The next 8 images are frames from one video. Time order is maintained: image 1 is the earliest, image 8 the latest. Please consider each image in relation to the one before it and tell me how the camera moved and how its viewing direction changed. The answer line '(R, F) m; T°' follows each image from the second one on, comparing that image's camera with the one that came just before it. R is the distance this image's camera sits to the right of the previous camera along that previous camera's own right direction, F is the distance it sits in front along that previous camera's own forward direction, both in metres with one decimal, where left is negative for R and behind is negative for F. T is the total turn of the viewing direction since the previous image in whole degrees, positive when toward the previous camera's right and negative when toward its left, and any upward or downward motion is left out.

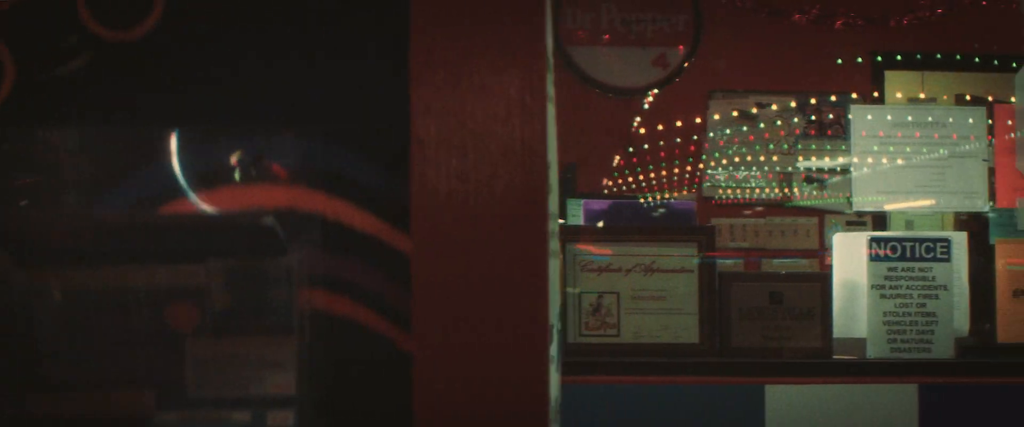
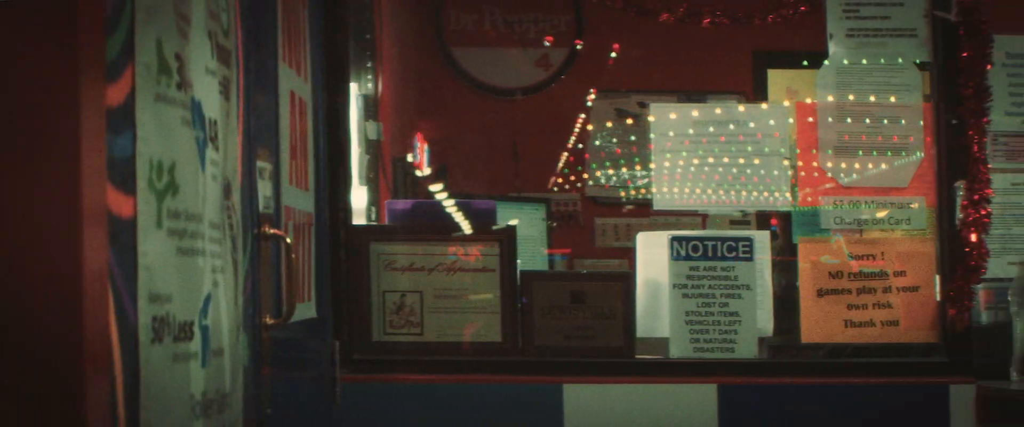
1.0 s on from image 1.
(+0.5, 0.0) m; -2°
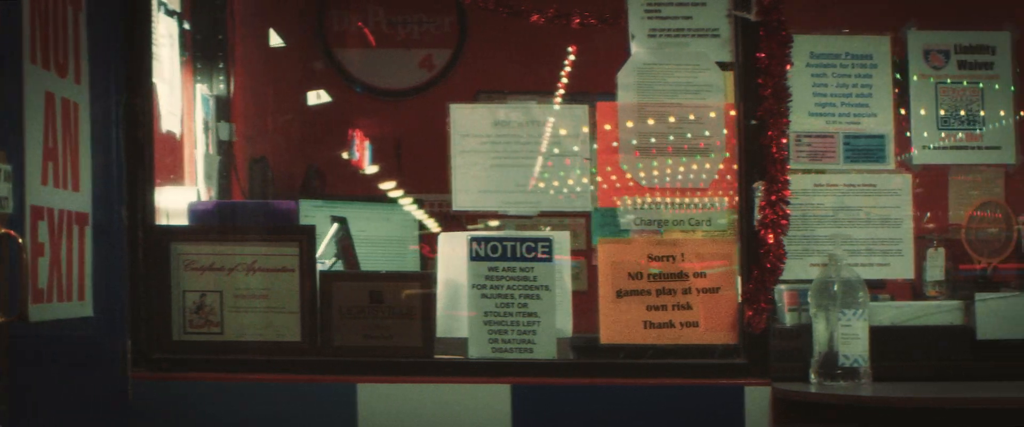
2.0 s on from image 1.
(+0.5, 0.0) m; -2°
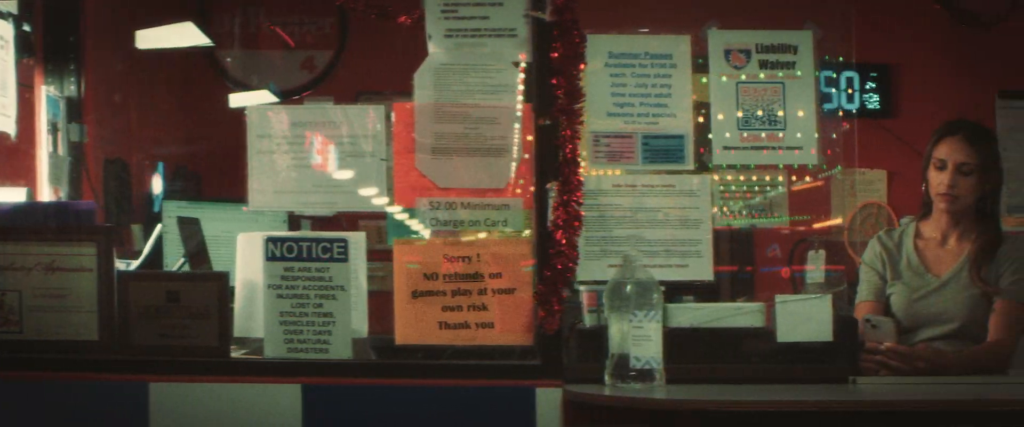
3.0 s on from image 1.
(+0.5, 0.0) m; -1°
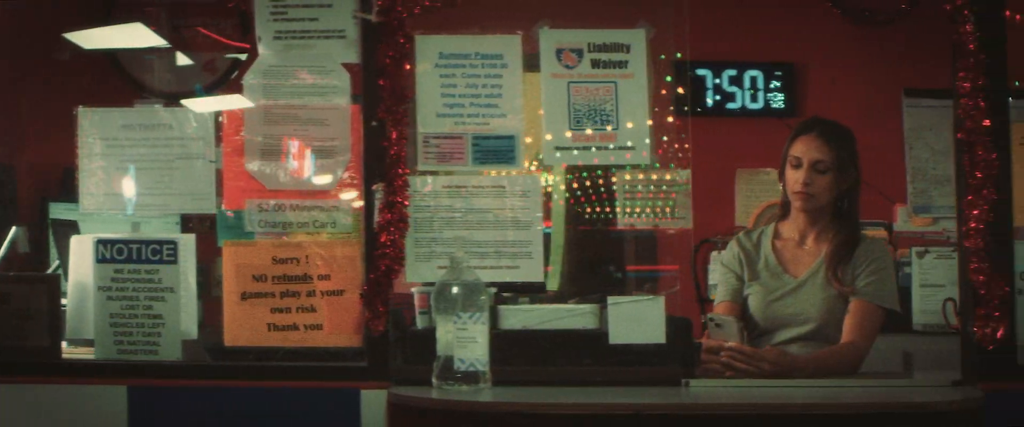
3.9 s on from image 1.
(+0.4, 0.0) m; -1°
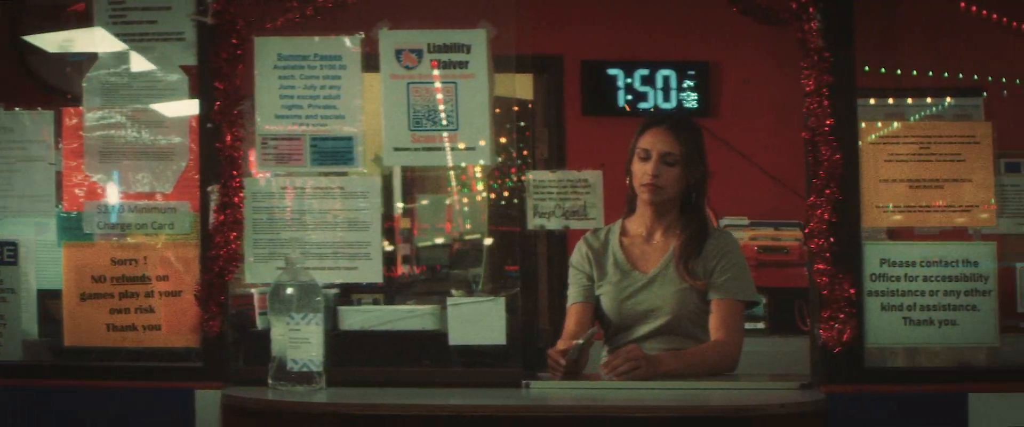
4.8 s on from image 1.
(+0.4, 0.0) m; -2°
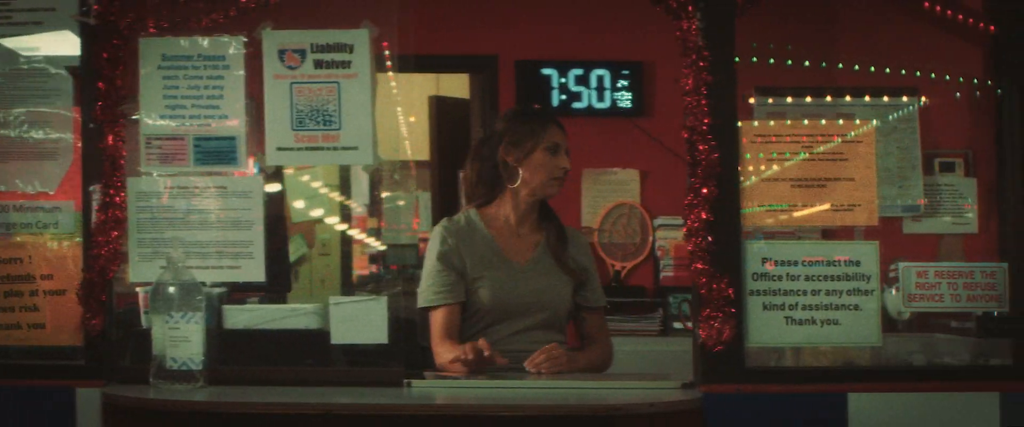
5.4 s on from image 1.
(+0.3, 0.0) m; -1°
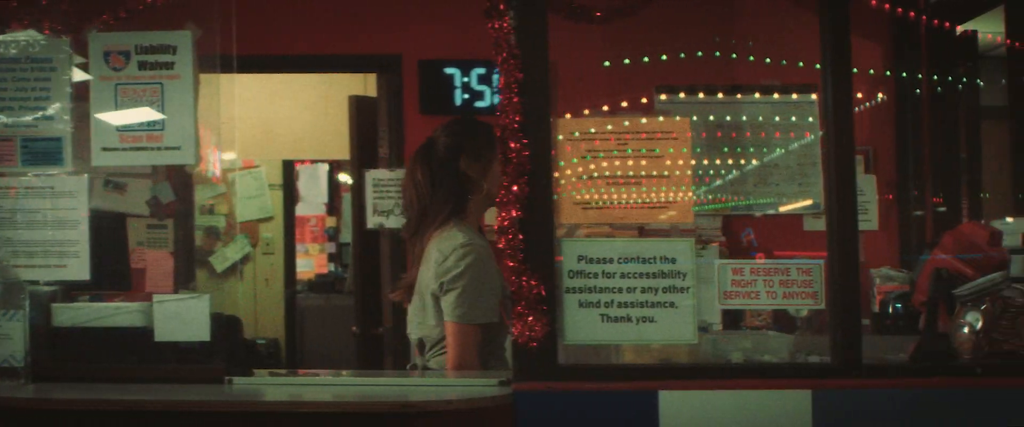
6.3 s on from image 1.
(+0.5, 0.0) m; -2°
